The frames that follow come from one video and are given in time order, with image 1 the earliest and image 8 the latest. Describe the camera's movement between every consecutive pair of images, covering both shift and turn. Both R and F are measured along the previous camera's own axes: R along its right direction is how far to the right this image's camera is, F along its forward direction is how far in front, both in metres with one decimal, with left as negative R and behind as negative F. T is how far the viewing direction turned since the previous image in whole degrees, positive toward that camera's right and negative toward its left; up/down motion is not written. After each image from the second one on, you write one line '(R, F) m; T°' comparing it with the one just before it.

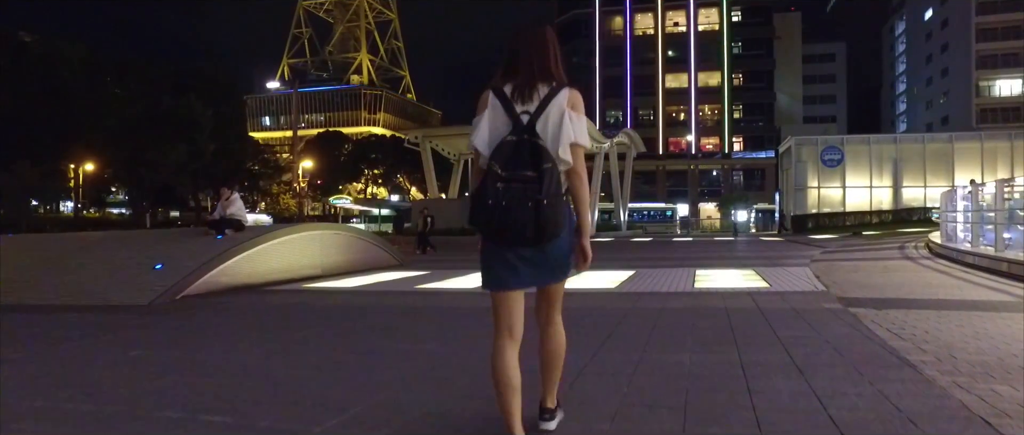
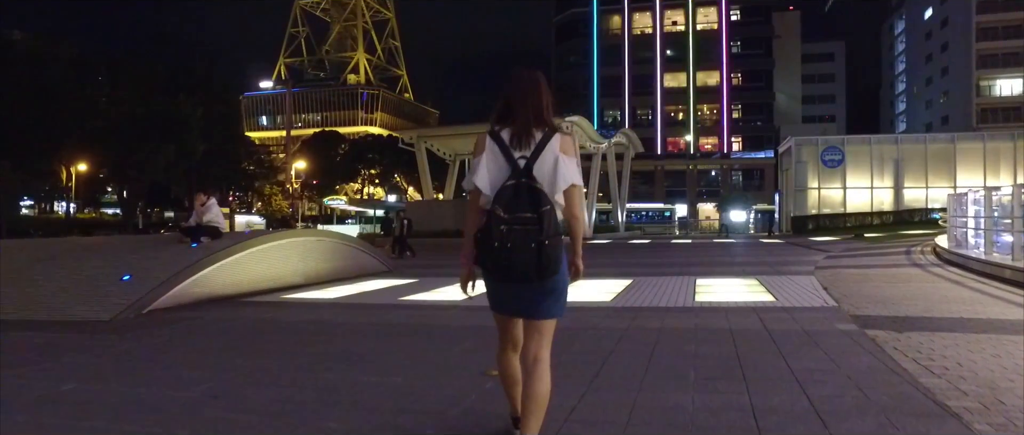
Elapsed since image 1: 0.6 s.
(+0.1, +0.6) m; 0°
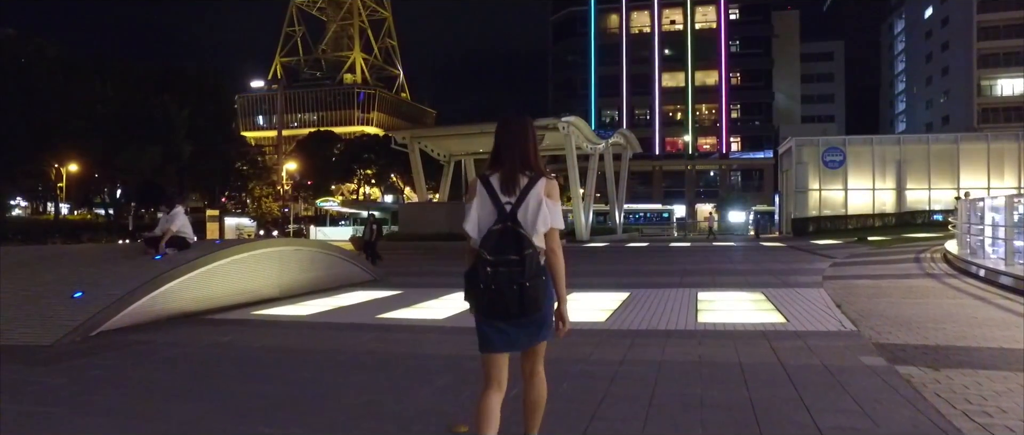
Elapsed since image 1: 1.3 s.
(+0.1, +0.8) m; 0°
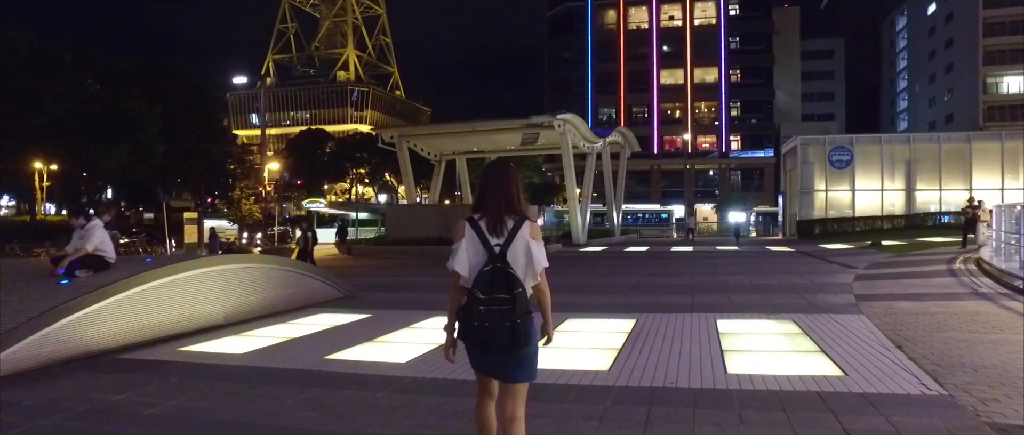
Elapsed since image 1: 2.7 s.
(+0.2, +1.7) m; 0°
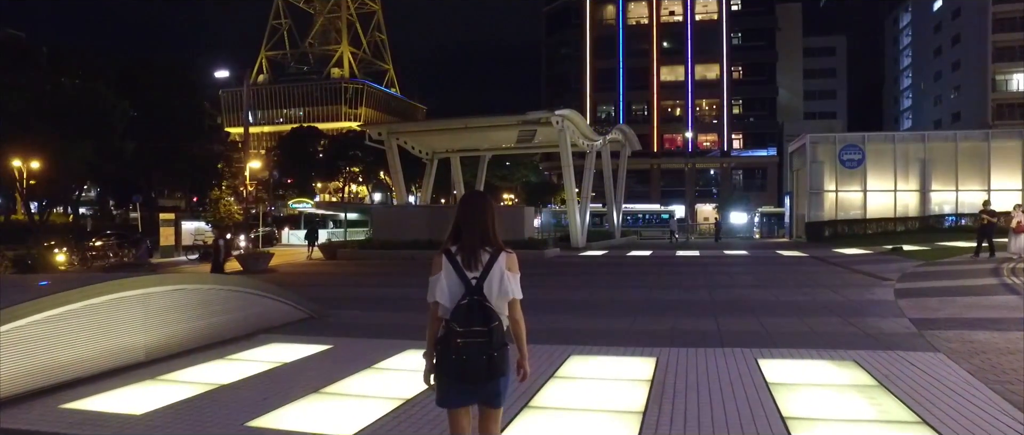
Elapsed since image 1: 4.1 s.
(+0.1, +1.9) m; 0°
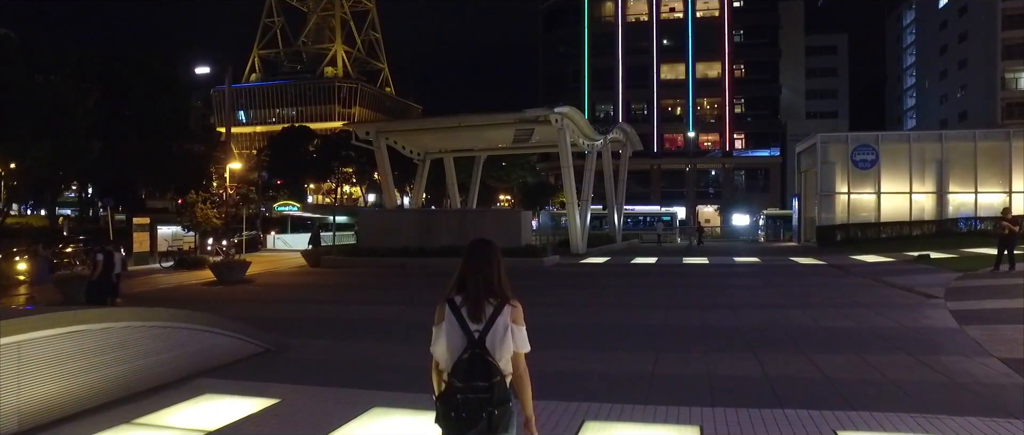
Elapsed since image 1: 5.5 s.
(0.0, +1.9) m; 0°
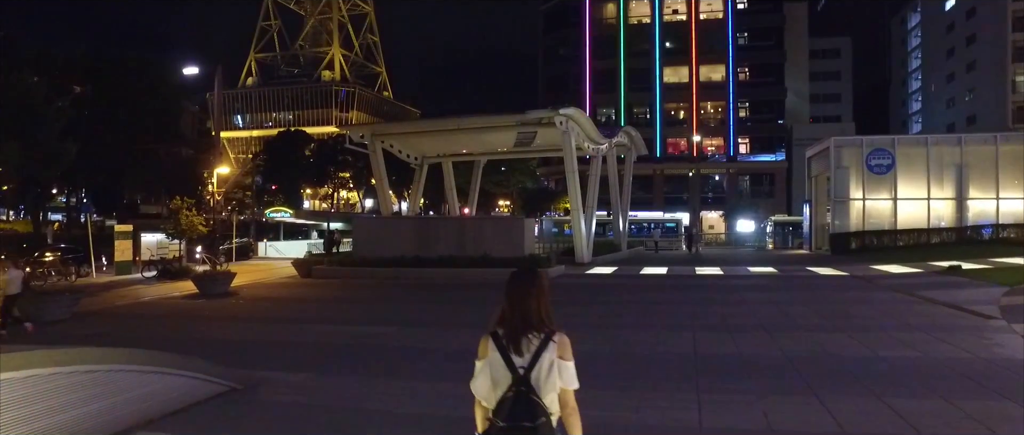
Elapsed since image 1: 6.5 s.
(-0.1, +1.5) m; 0°
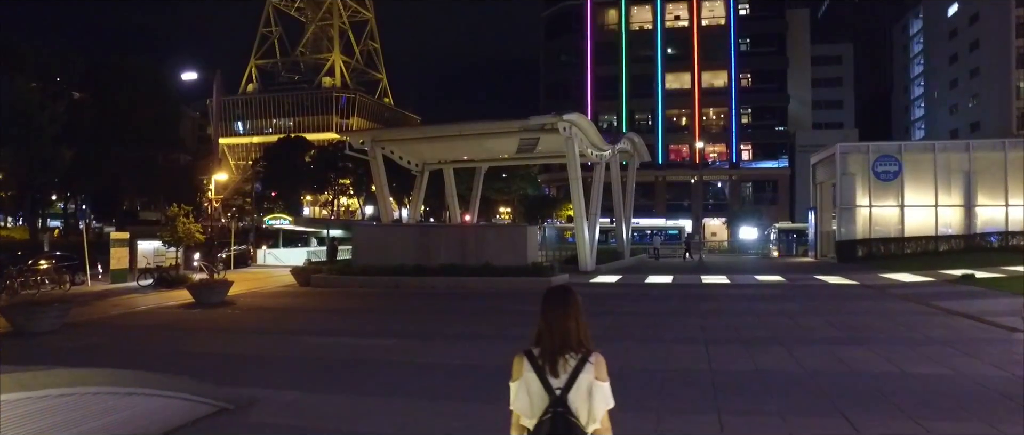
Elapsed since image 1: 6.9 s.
(-0.1, +0.5) m; 0°
